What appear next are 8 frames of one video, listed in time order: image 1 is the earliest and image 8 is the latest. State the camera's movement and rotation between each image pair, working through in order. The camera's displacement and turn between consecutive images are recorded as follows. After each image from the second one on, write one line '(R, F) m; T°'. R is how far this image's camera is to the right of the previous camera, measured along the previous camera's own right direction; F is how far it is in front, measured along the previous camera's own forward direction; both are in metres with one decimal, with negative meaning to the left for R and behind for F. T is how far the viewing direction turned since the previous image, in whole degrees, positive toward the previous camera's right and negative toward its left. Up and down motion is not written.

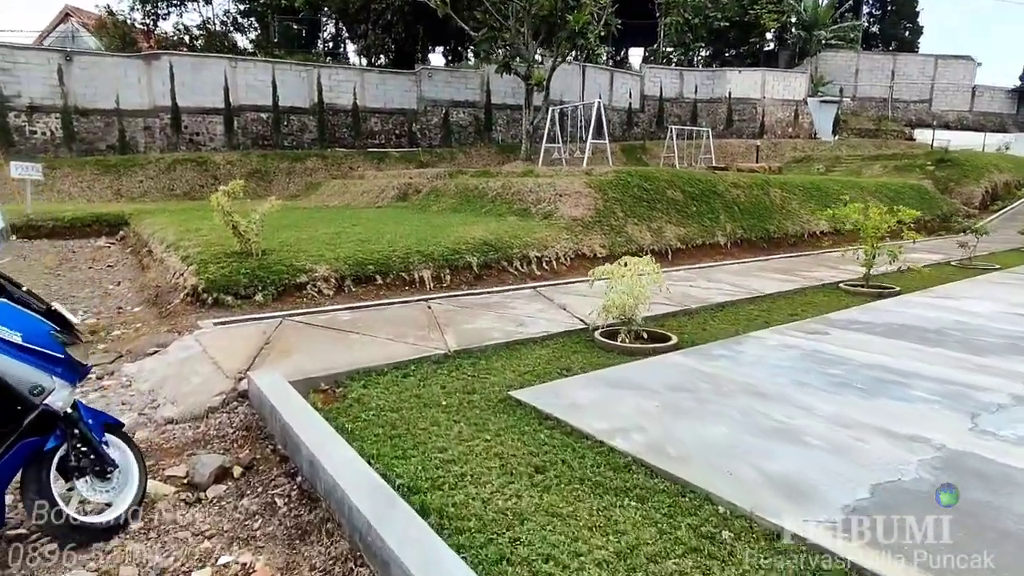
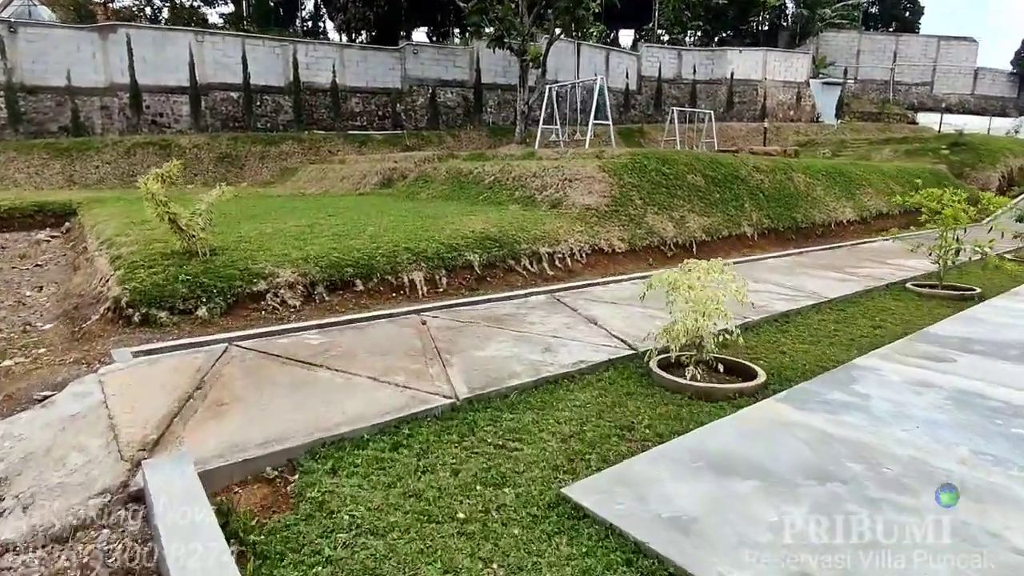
(-0.2, +1.0) m; +1°
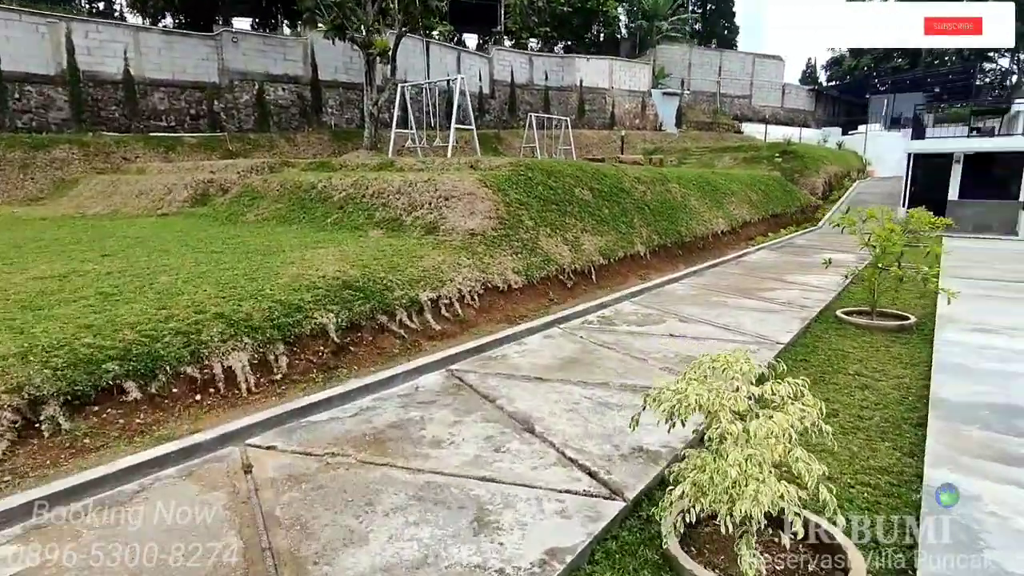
(-0.1, +1.4) m; +15°
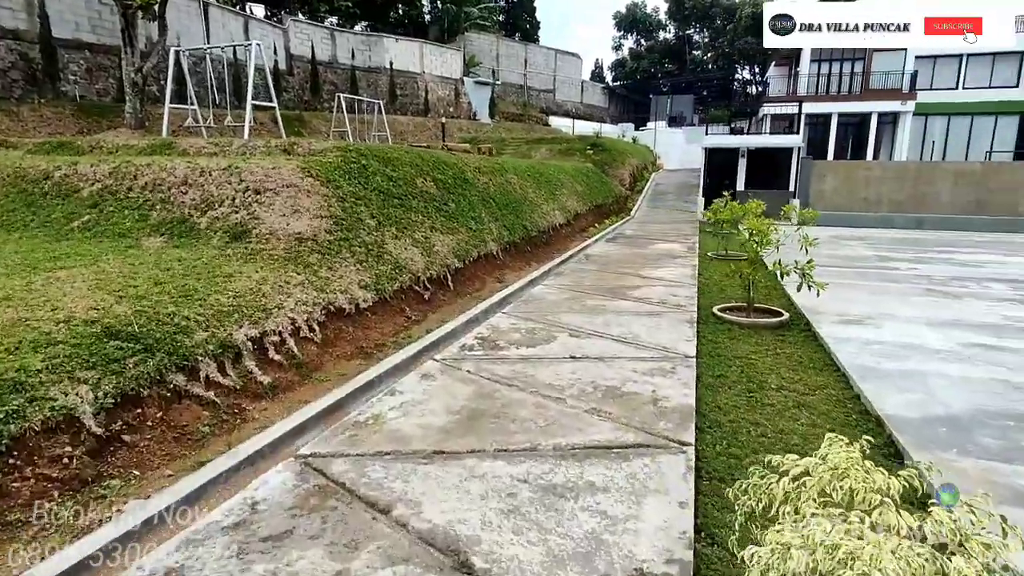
(-0.3, +1.0) m; +19°
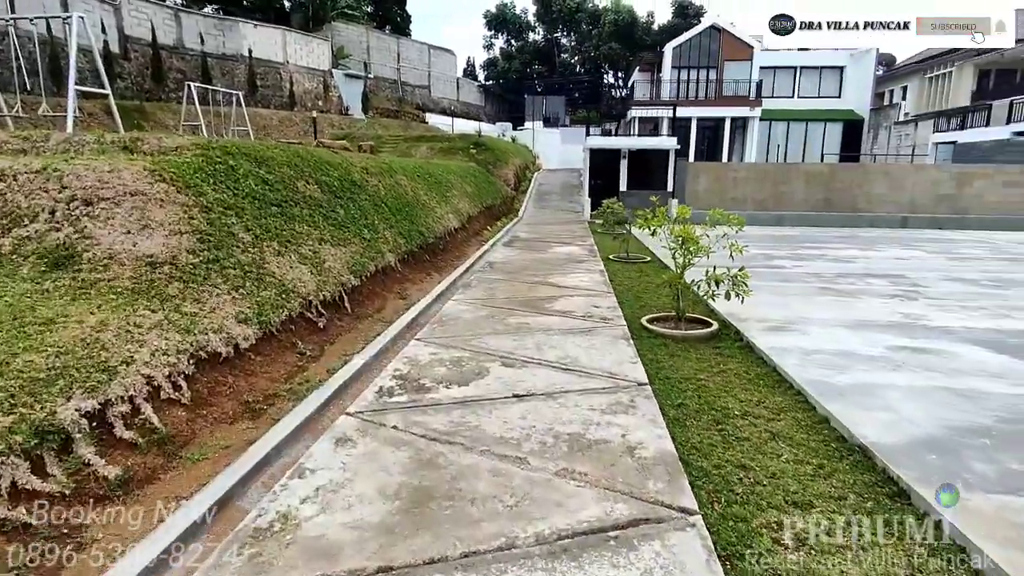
(-0.2, +0.6) m; +12°
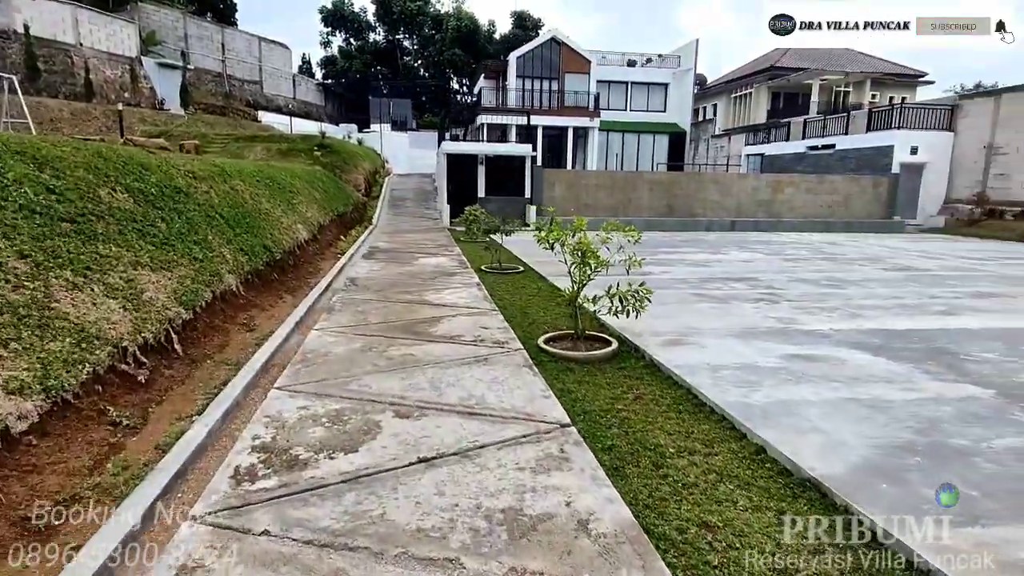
(-0.2, +0.6) m; +15°
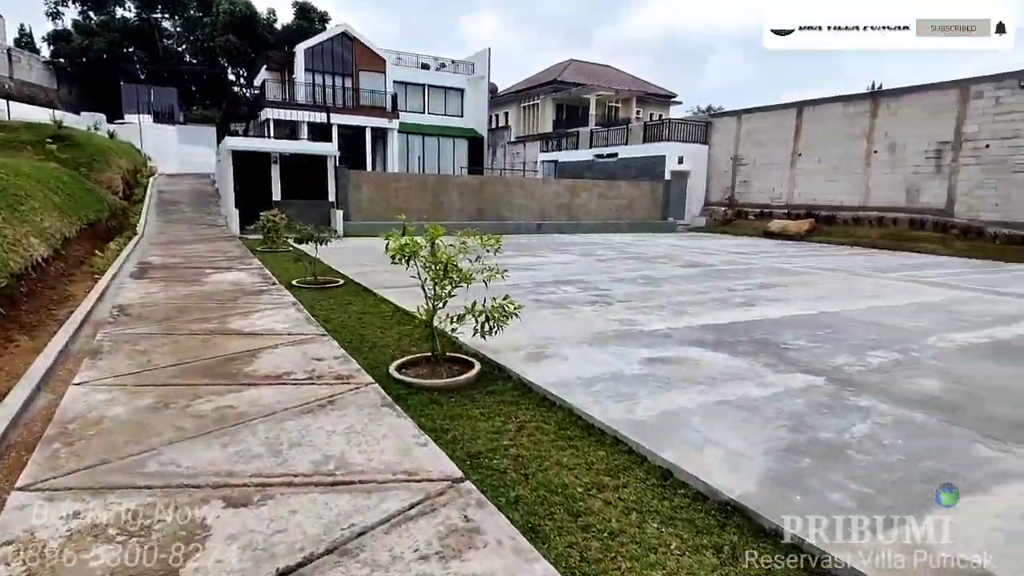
(-0.3, +0.5) m; +20°
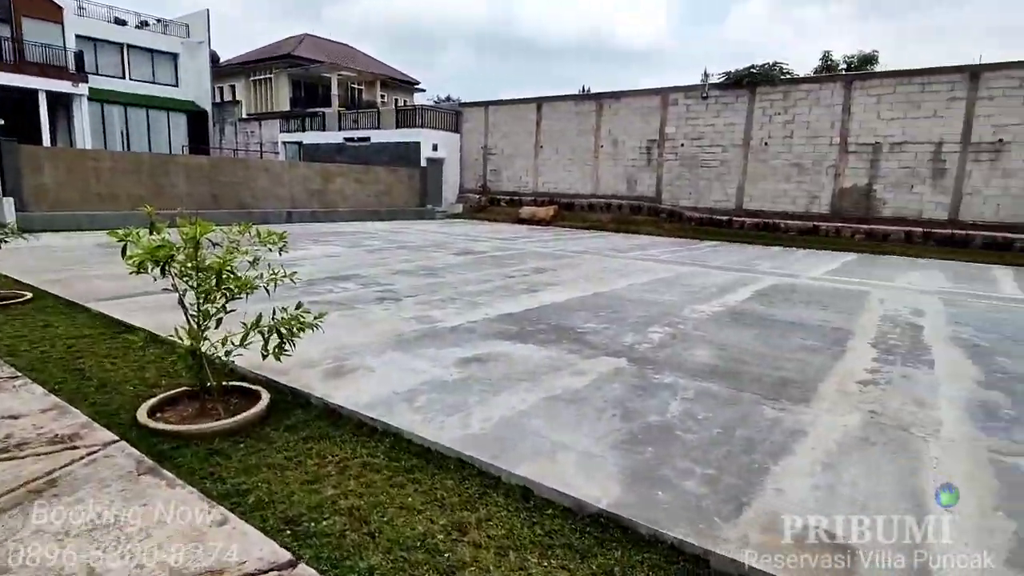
(-0.2, +0.5) m; +24°
